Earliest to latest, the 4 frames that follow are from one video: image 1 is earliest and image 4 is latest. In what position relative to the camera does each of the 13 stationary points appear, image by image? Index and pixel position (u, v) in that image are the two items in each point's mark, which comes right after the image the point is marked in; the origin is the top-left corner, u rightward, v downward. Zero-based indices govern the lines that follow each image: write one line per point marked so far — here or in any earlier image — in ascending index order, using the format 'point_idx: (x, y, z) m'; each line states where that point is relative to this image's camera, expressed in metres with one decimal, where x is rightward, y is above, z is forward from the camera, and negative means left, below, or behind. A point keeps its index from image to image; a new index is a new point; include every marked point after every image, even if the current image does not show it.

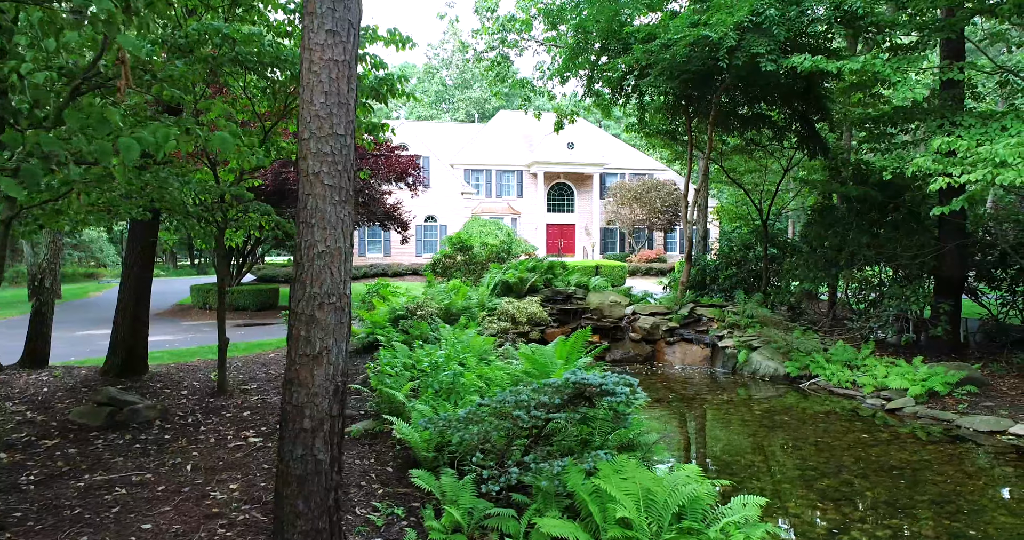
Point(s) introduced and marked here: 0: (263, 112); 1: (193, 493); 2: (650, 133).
0: (-2.5, +1.6, +7.3) m
1: (-1.9, -1.3, +4.4) m
2: (+2.4, +2.4, +12.7) m
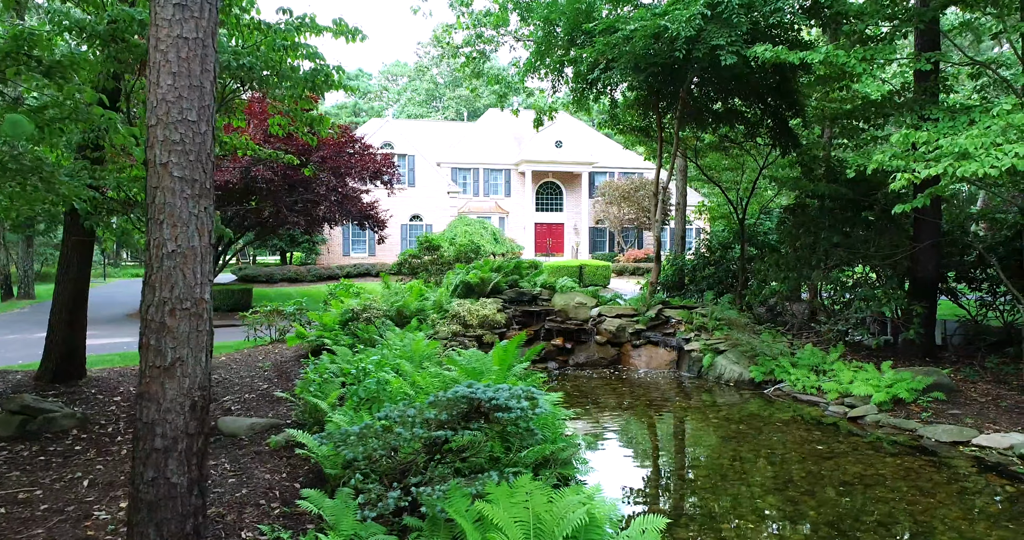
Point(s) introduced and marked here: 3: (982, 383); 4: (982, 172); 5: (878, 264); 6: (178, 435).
0: (-3.0, +1.6, +6.9) m
1: (-2.4, -1.3, +4.0) m
2: (+1.9, +2.4, +12.4) m
3: (+4.7, -1.1, +7.2) m
4: (+3.3, +0.7, +5.2) m
5: (+4.4, +0.1, +8.8) m
6: (-1.3, -0.7, +2.9) m
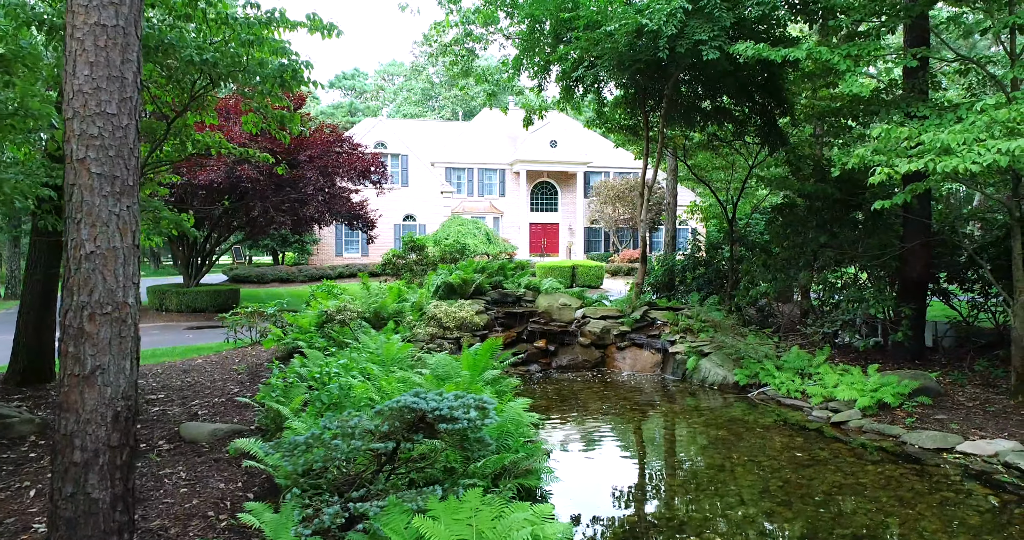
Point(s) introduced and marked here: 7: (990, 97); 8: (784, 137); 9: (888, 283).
0: (-3.2, +1.6, +6.8) m
1: (-2.6, -1.4, +3.9) m
2: (+1.7, +2.4, +12.2) m
3: (+4.4, -1.1, +7.0) m
4: (+3.1, +0.7, +5.0) m
5: (+4.2, +0.1, +8.6) m
6: (-1.6, -0.7, +2.8) m
7: (+4.1, +1.5, +6.2) m
8: (+3.7, +1.8, +9.9) m
9: (+4.5, -0.2, +8.7) m
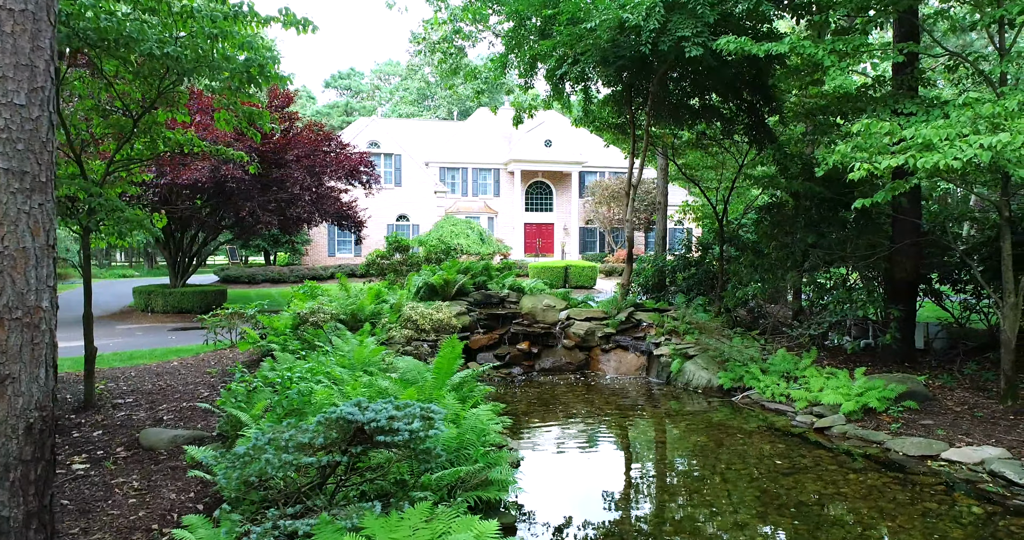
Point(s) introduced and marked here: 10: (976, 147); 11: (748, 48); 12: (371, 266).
0: (-3.4, +1.6, +6.6) m
1: (-2.8, -1.4, +3.7) m
2: (+1.5, +2.4, +12.0) m
3: (+4.2, -1.1, +6.8) m
4: (+2.9, +0.7, +4.9) m
5: (+4.0, +0.1, +8.4) m
6: (-1.8, -0.7, +2.6) m
7: (+3.9, +1.5, +6.0) m
8: (+3.5, +1.8, +9.8) m
9: (+4.3, -0.2, +8.5) m
10: (+2.9, +0.8, +4.6) m
11: (+2.4, +2.2, +7.3) m
12: (-2.3, +0.1, +11.9) m
